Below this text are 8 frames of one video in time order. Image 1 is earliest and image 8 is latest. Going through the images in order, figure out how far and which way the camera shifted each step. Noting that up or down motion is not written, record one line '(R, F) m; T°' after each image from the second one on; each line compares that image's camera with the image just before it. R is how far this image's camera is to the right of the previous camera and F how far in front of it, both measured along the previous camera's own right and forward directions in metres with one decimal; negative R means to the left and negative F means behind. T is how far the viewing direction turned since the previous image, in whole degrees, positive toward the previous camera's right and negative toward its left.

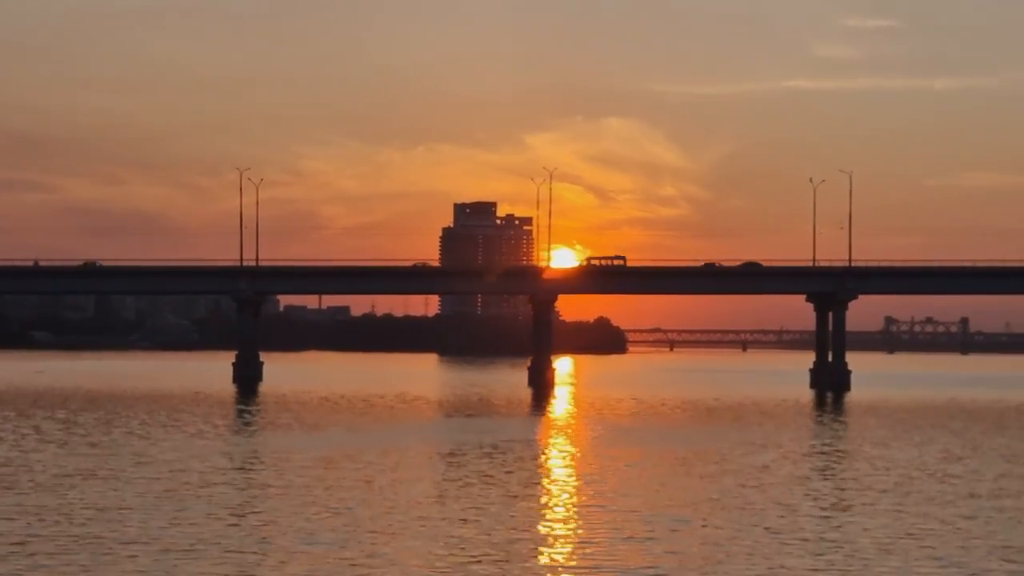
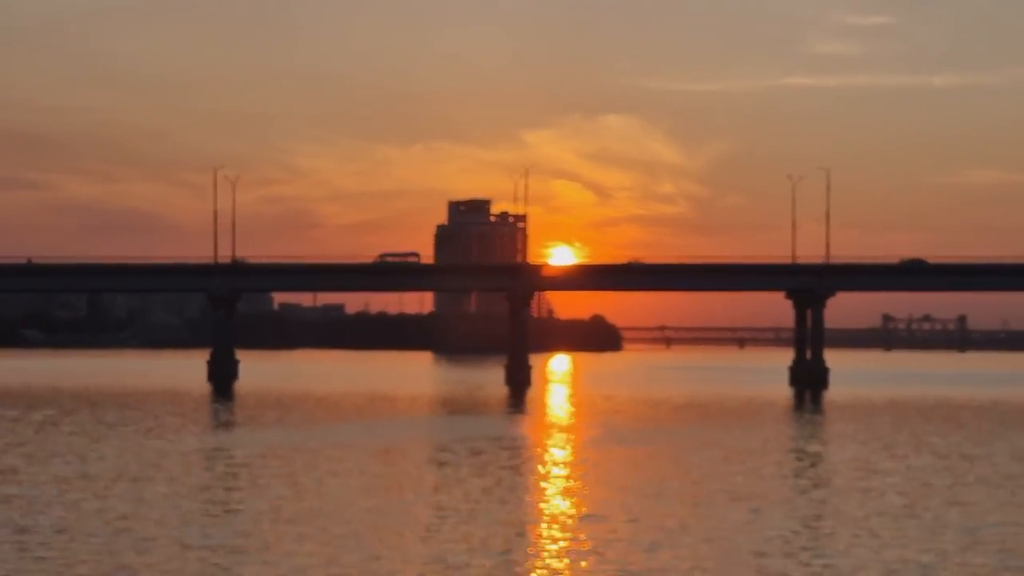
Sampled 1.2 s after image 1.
(+0.6, +1.0) m; 0°
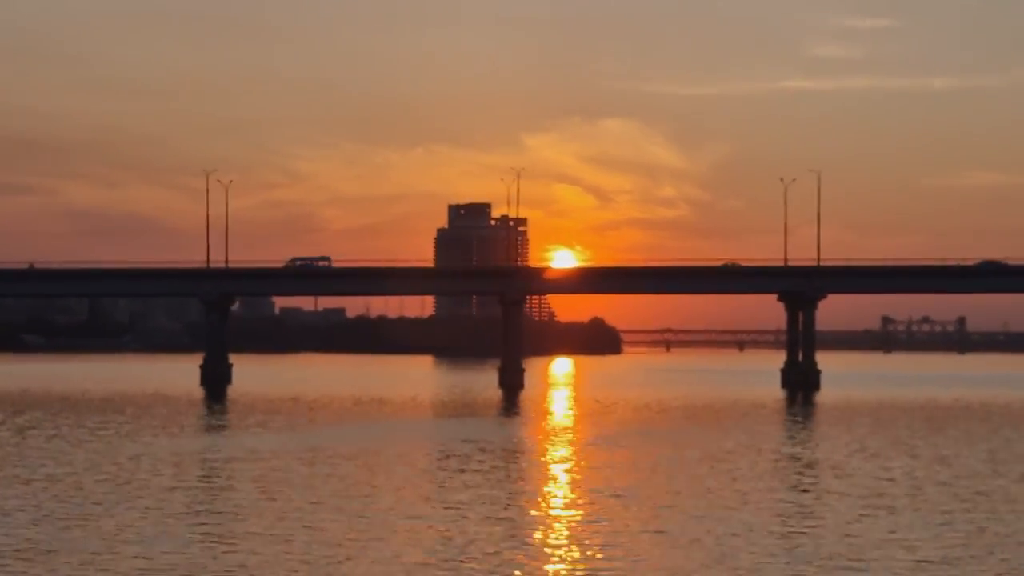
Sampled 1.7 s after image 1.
(-8.3, +0.8) m; +3°
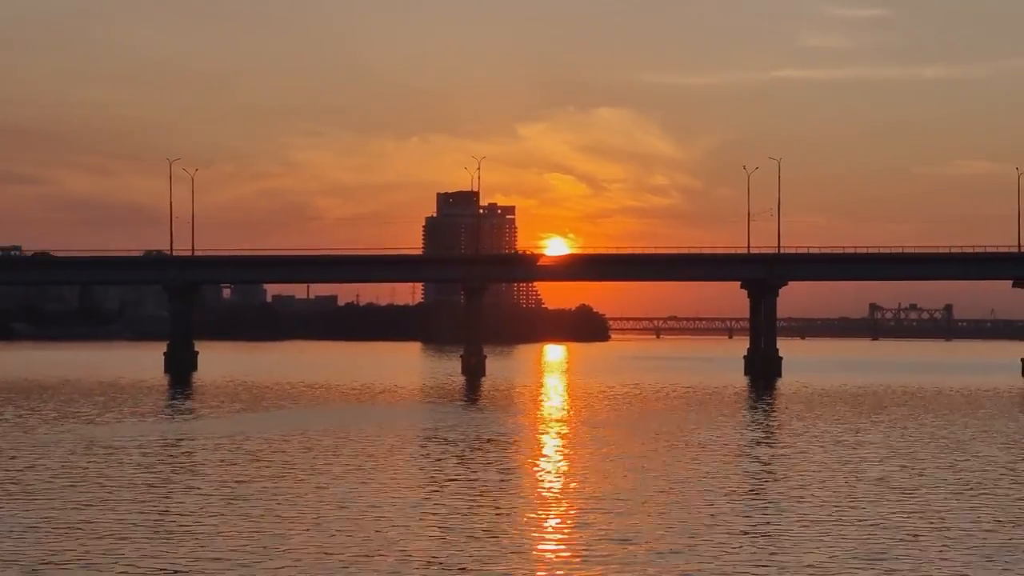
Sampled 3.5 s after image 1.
(+2.3, -1.0) m; 0°
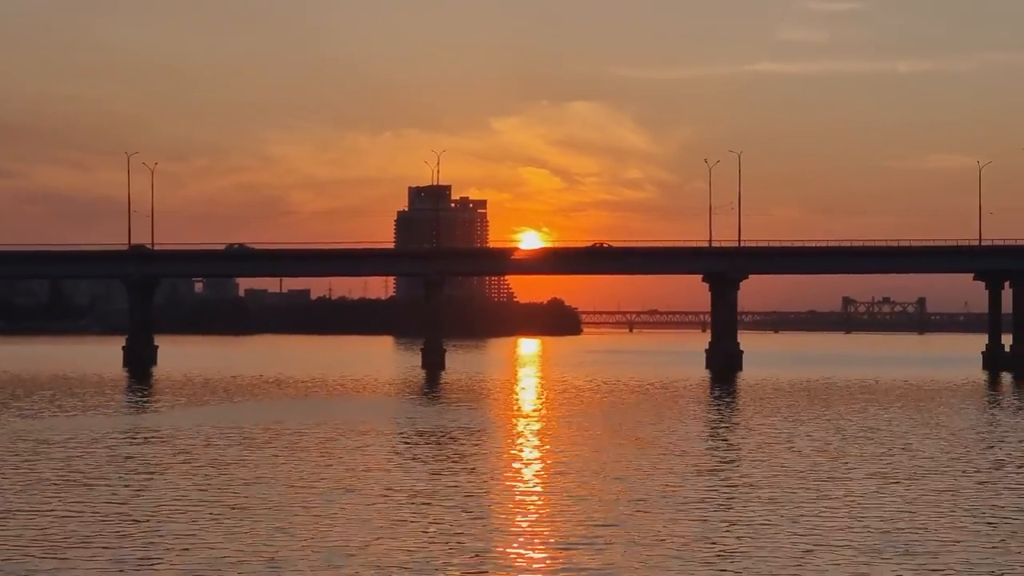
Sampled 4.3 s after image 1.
(+1.2, +0.2) m; +1°
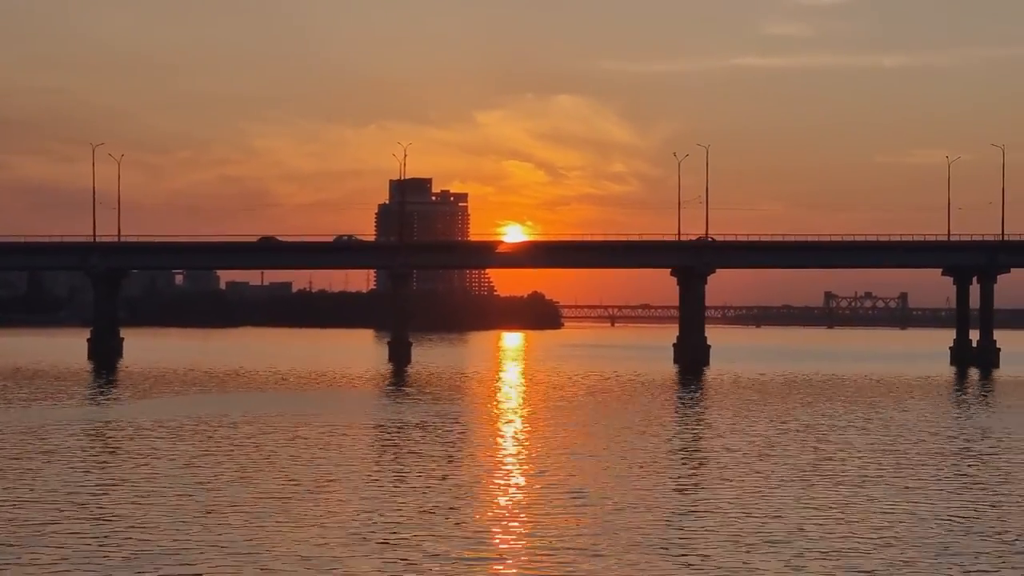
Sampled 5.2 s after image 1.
(+1.4, +0.2) m; 0°
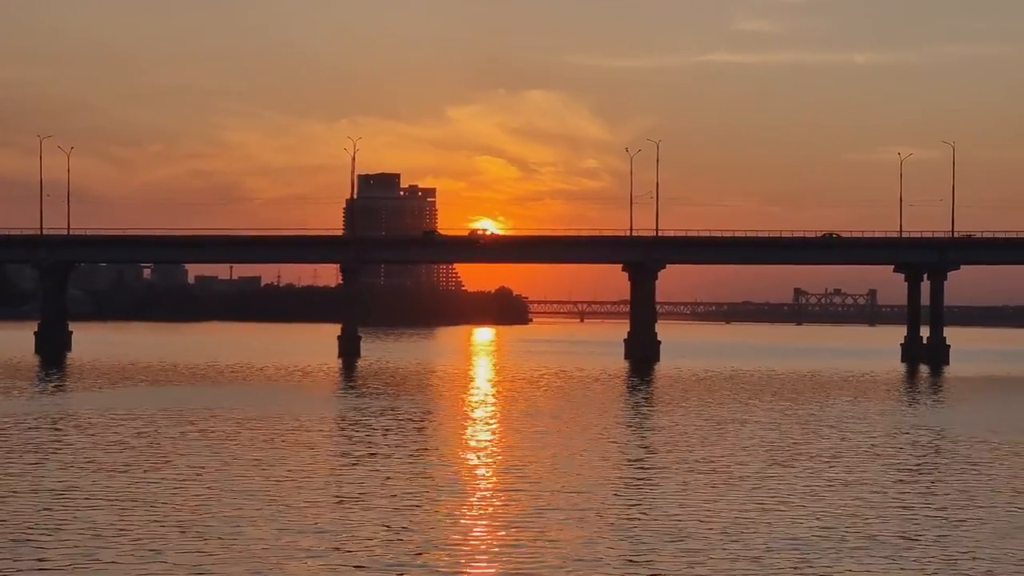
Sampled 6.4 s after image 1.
(+1.7, +0.2) m; +1°
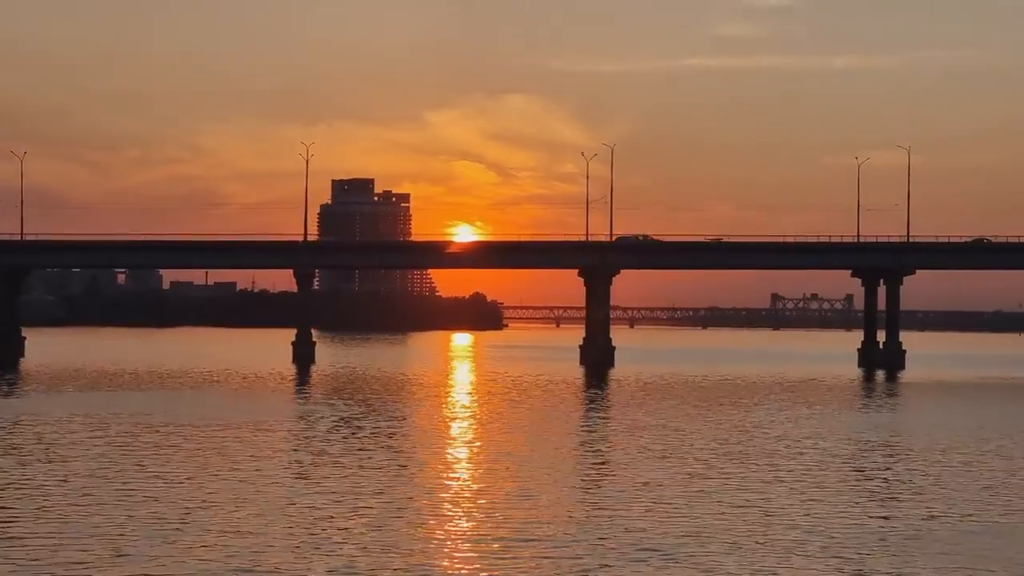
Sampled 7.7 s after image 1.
(+1.9, +0.3) m; 0°
